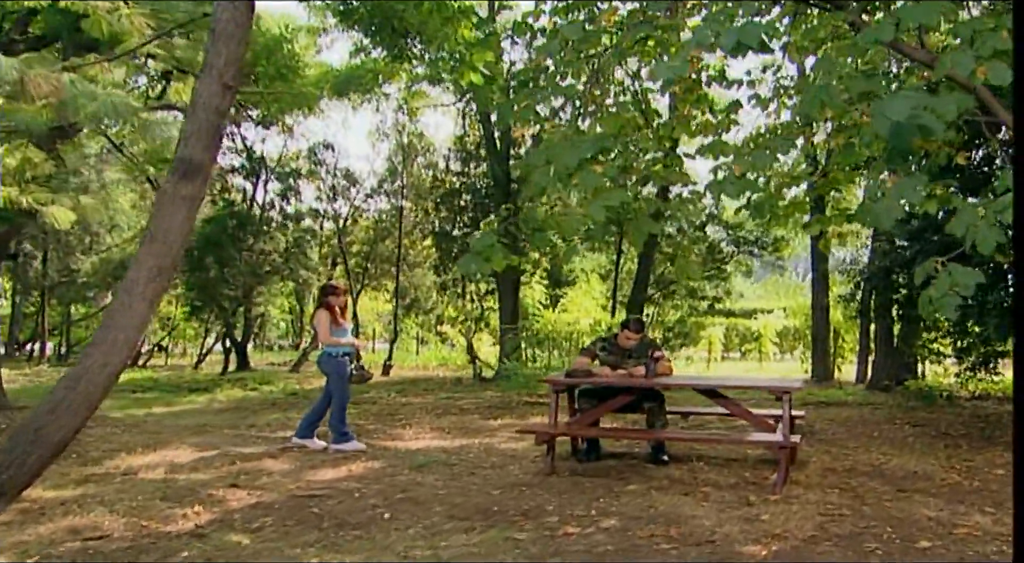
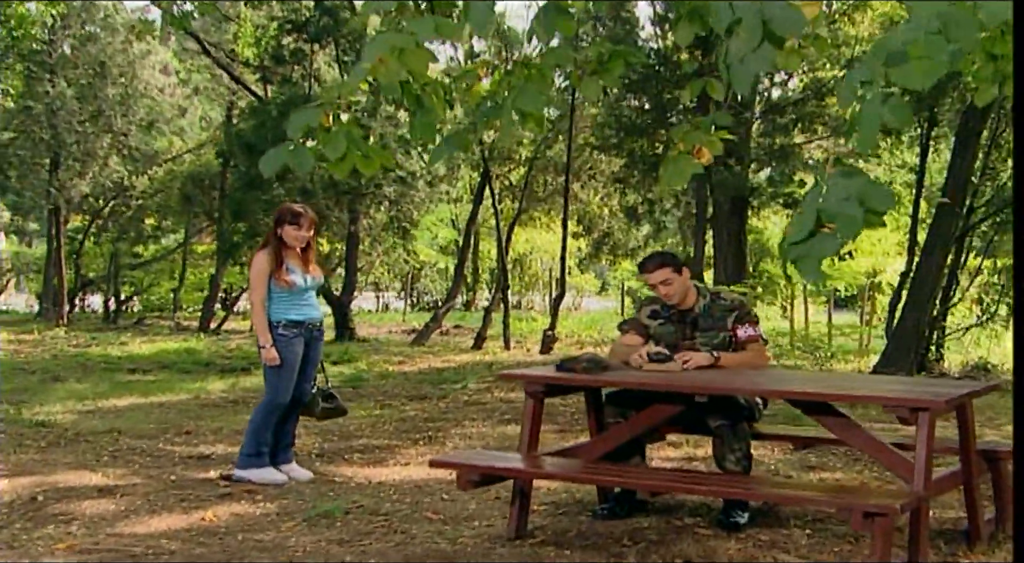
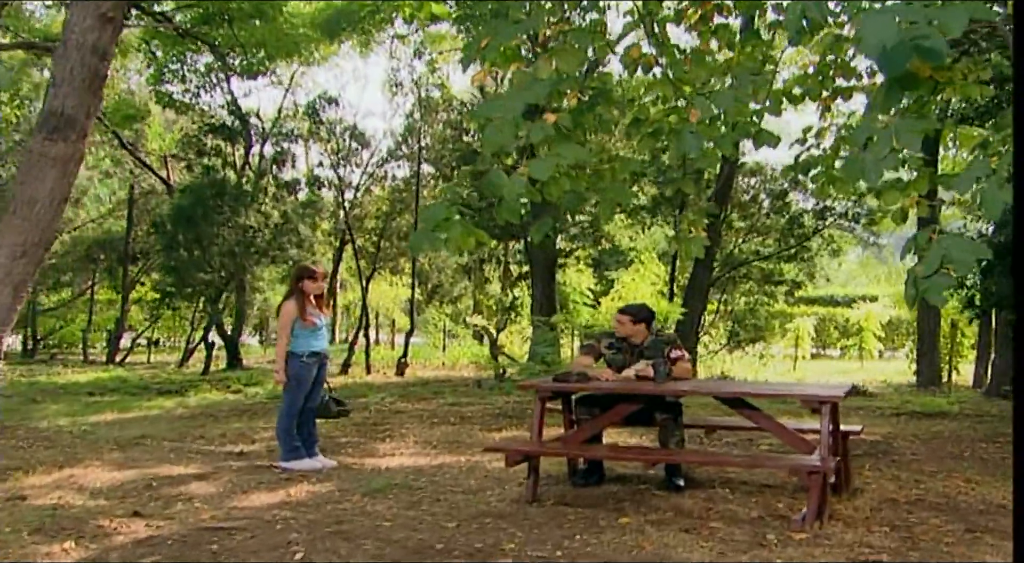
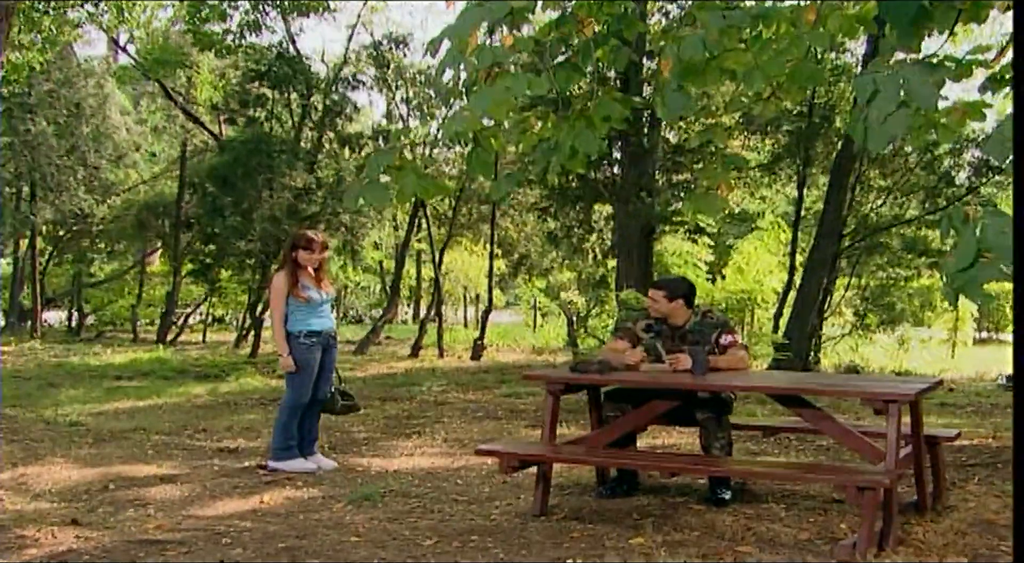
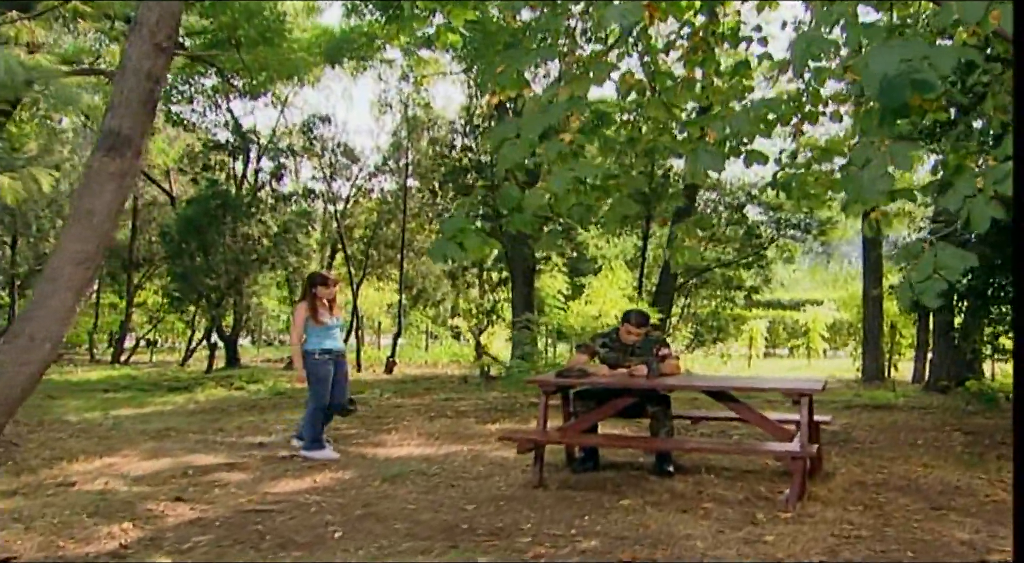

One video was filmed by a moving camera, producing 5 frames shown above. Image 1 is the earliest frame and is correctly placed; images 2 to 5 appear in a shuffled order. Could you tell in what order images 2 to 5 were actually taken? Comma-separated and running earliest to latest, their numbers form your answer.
5, 3, 4, 2
